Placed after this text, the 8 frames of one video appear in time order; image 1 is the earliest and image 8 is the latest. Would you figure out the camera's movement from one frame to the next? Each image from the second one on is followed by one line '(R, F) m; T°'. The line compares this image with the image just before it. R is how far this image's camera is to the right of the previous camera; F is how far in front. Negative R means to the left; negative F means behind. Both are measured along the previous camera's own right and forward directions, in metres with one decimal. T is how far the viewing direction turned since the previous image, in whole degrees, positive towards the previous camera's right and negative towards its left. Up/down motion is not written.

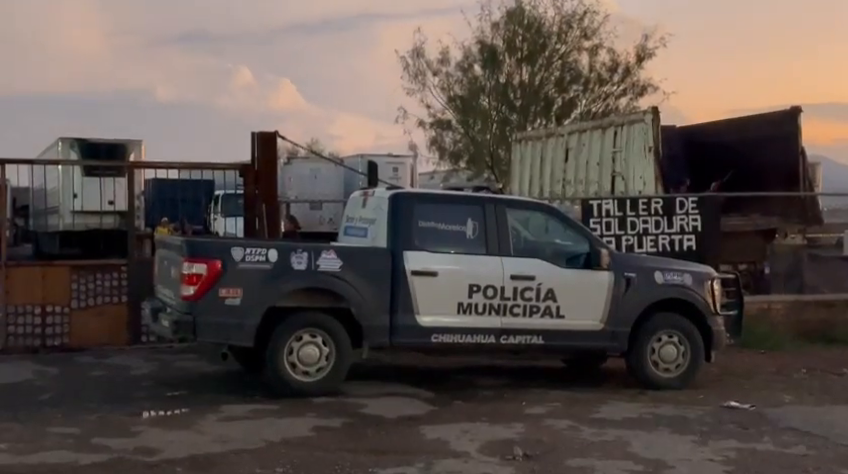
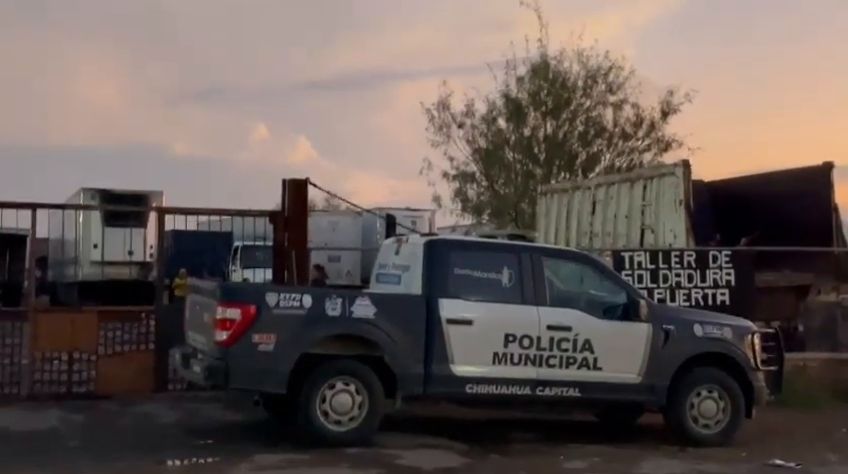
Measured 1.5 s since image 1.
(-0.2, +0.1) m; -1°
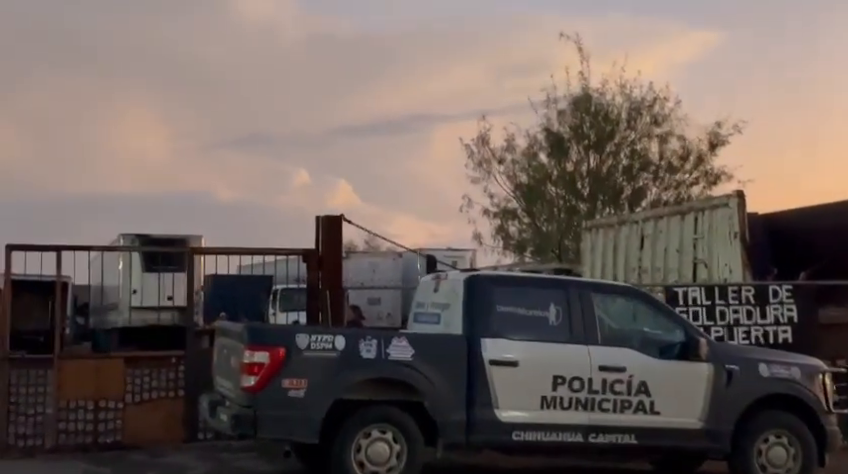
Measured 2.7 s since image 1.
(0.0, +0.5) m; -3°
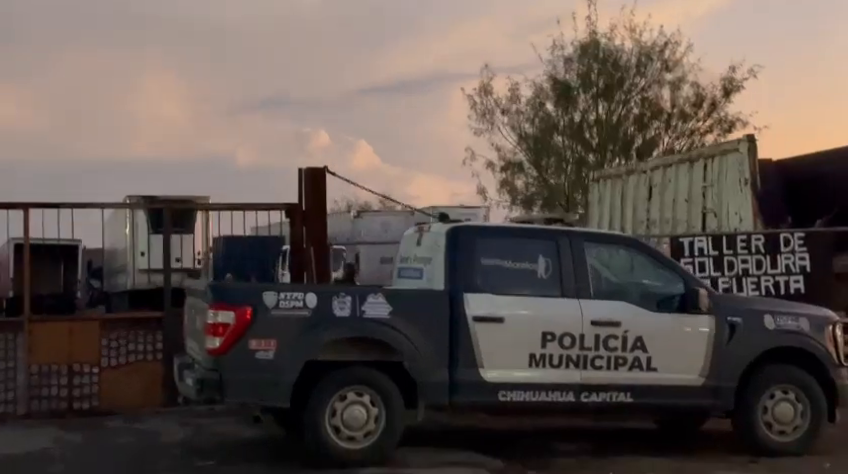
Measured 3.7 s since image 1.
(+0.3, +0.5) m; -1°
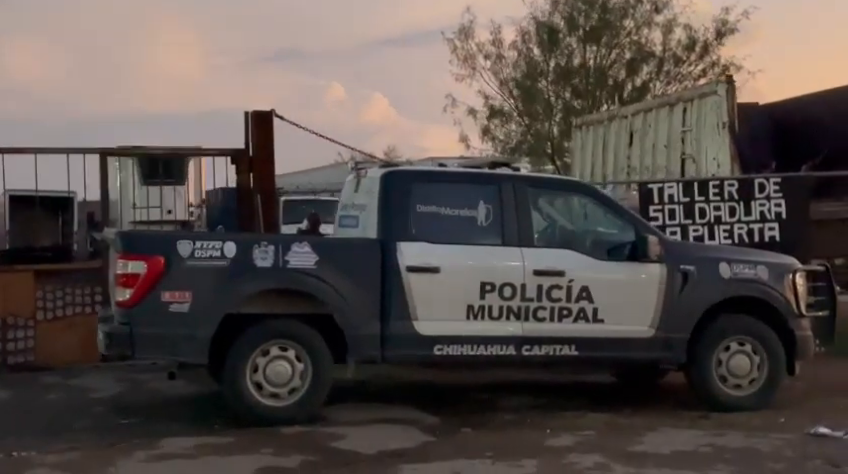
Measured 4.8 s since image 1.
(+0.6, +0.4) m; -1°
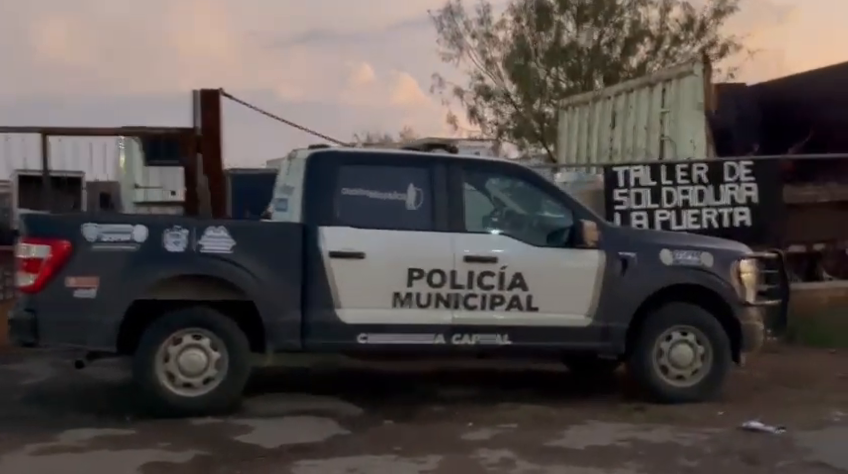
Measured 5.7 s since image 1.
(+0.7, +0.2) m; -2°
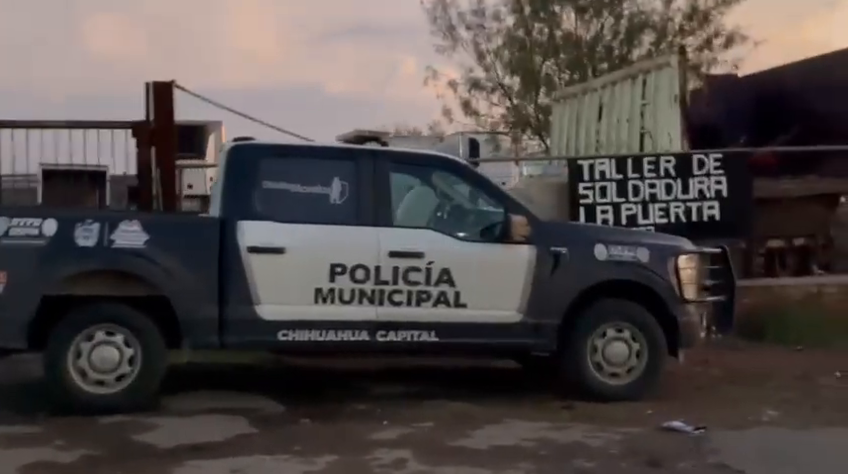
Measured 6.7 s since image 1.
(+0.8, +0.2) m; -2°
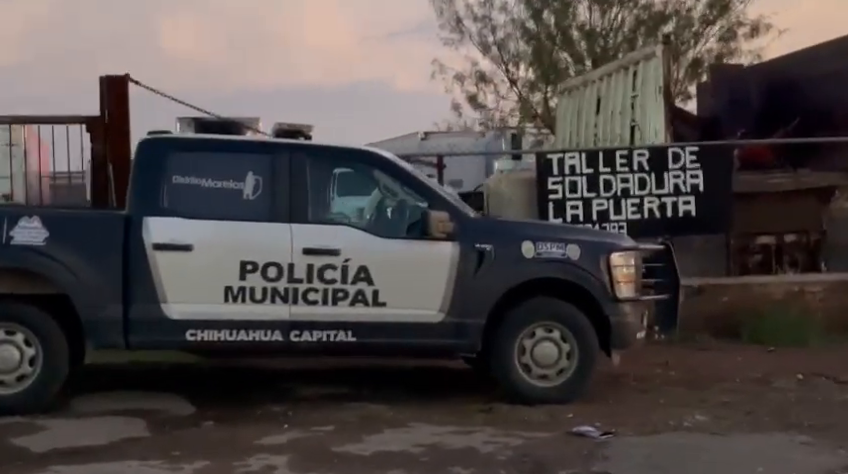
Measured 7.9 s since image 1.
(+1.0, +0.3) m; -4°
